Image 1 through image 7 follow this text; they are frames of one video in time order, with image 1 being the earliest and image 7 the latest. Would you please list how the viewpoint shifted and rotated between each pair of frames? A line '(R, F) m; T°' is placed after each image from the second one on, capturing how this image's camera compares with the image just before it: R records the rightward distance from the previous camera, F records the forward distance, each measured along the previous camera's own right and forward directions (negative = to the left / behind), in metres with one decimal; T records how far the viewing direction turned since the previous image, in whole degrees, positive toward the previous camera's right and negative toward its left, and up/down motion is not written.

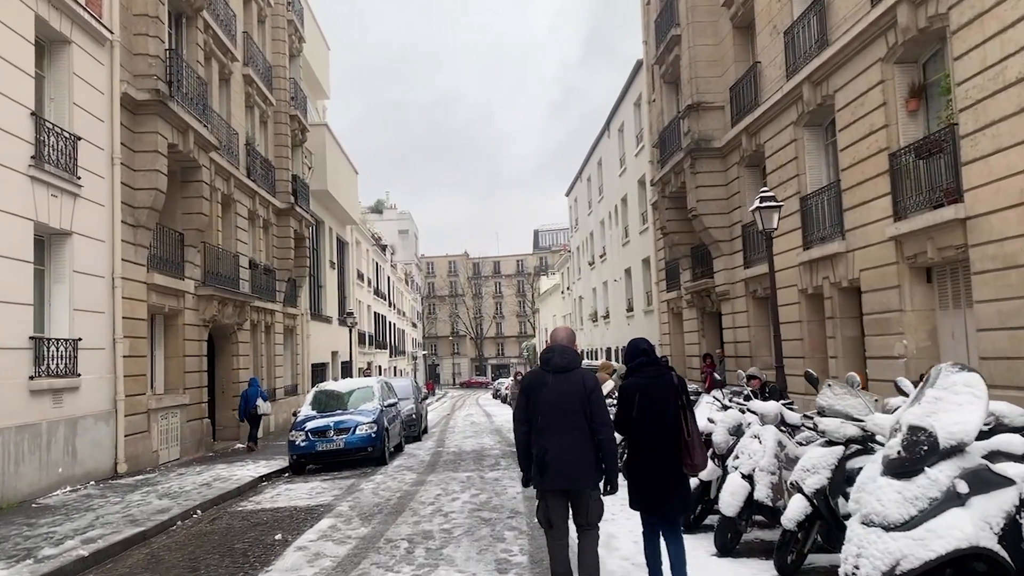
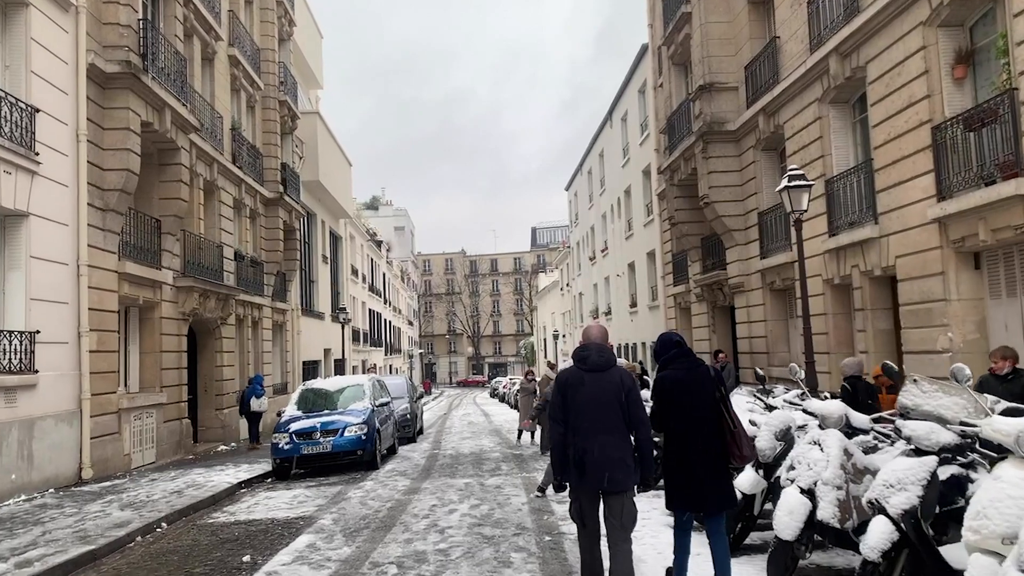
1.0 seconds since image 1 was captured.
(-0.1, +1.1) m; 0°
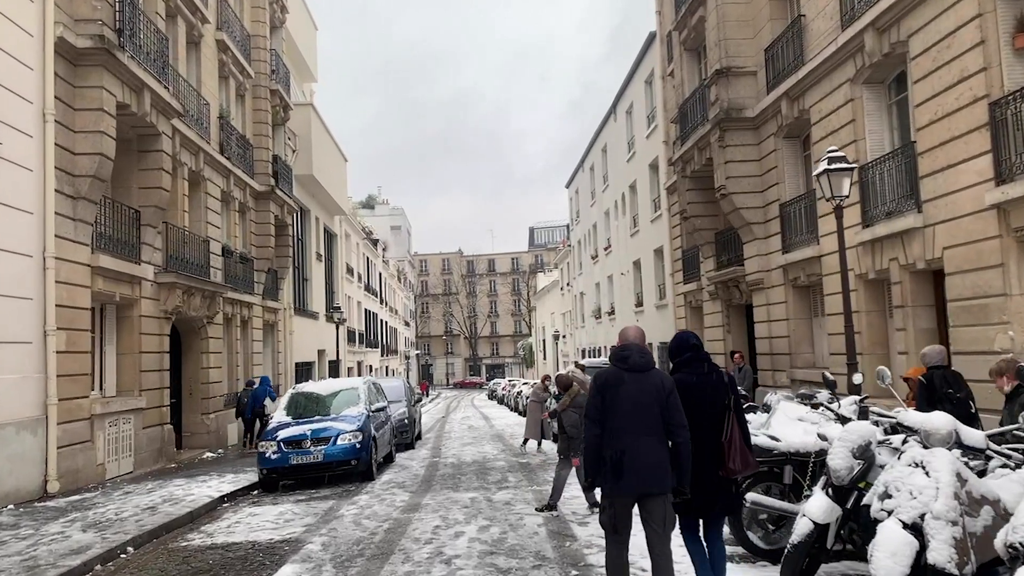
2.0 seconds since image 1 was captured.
(-0.2, +1.0) m; 0°
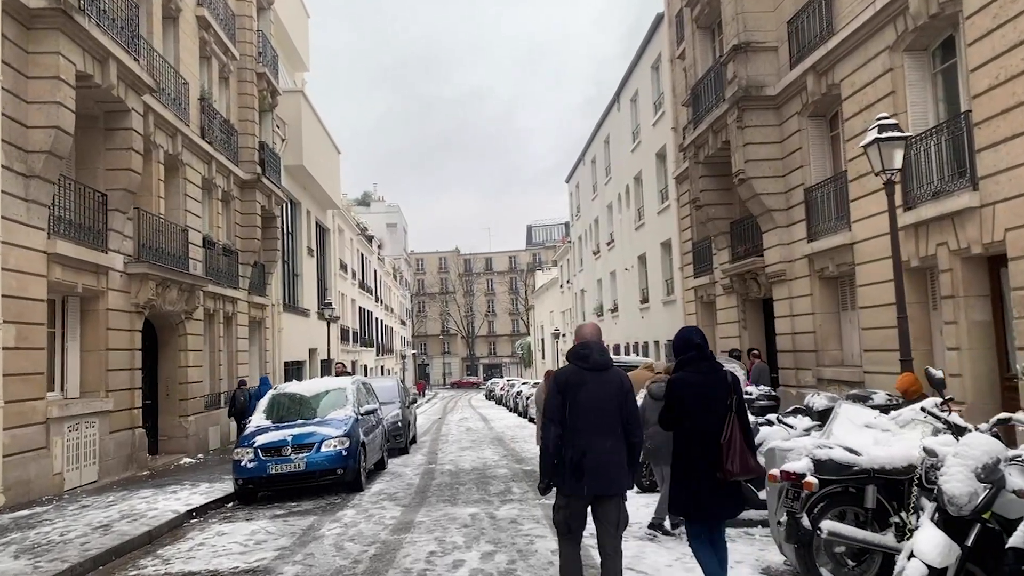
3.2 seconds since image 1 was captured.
(-0.1, +1.2) m; 0°
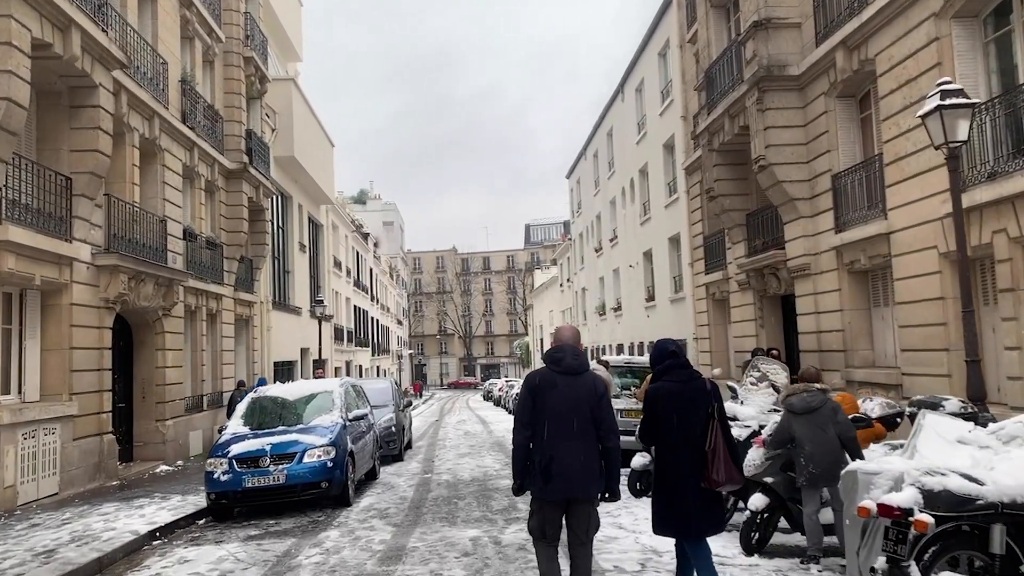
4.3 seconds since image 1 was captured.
(-0.1, +1.1) m; 0°
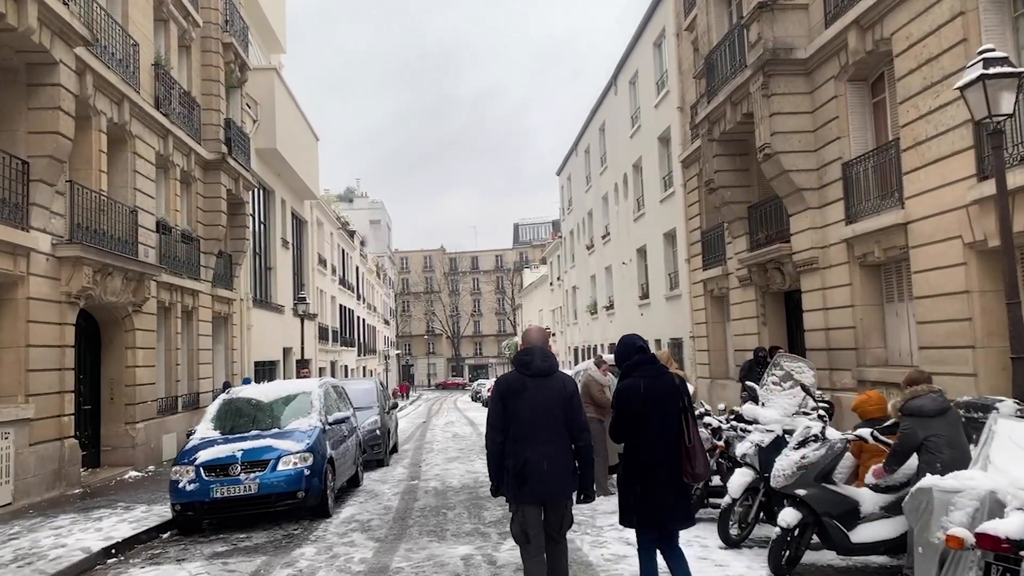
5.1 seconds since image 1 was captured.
(-0.1, +0.7) m; +1°
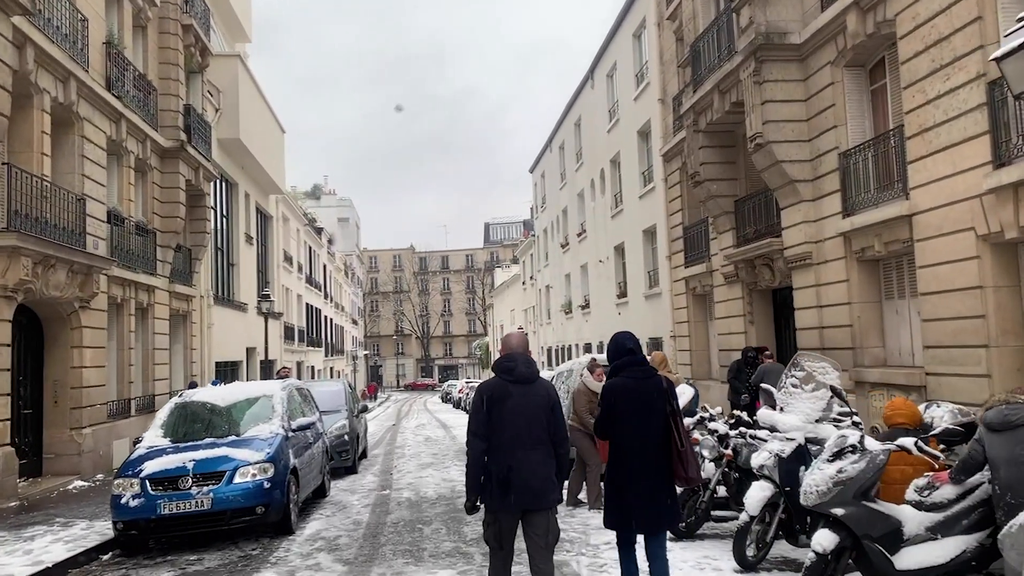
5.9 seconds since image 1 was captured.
(-0.1, +0.8) m; +2°
